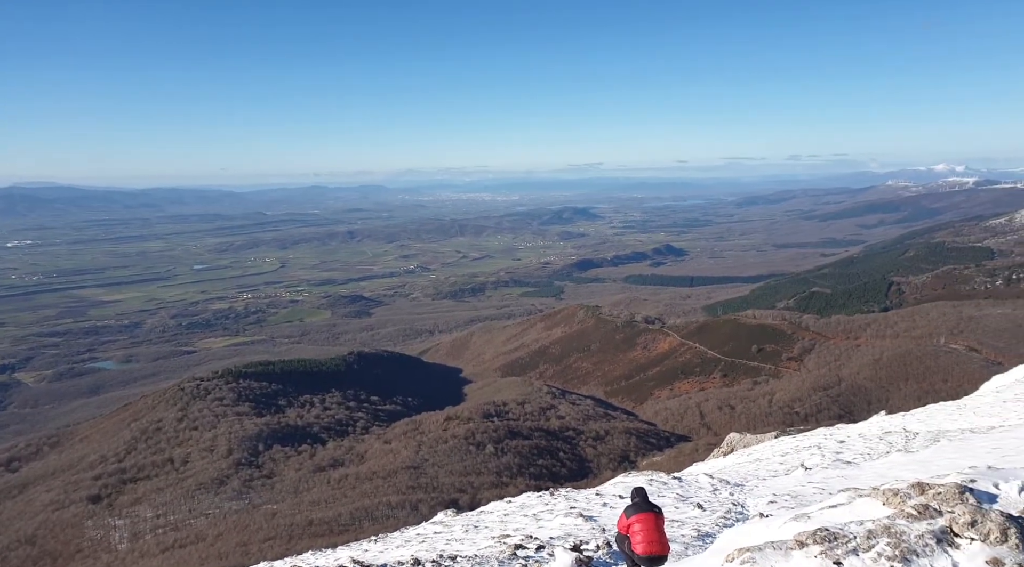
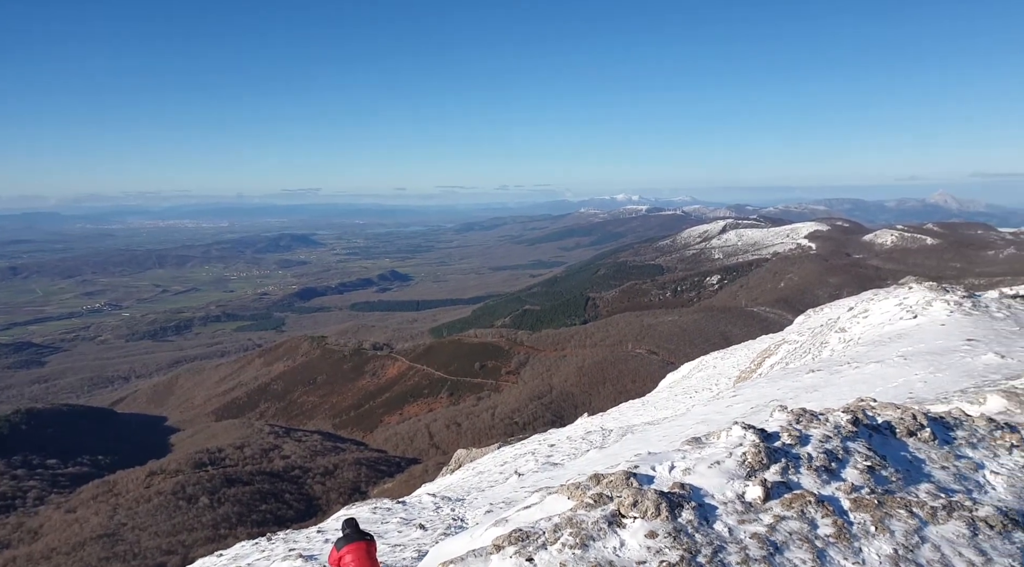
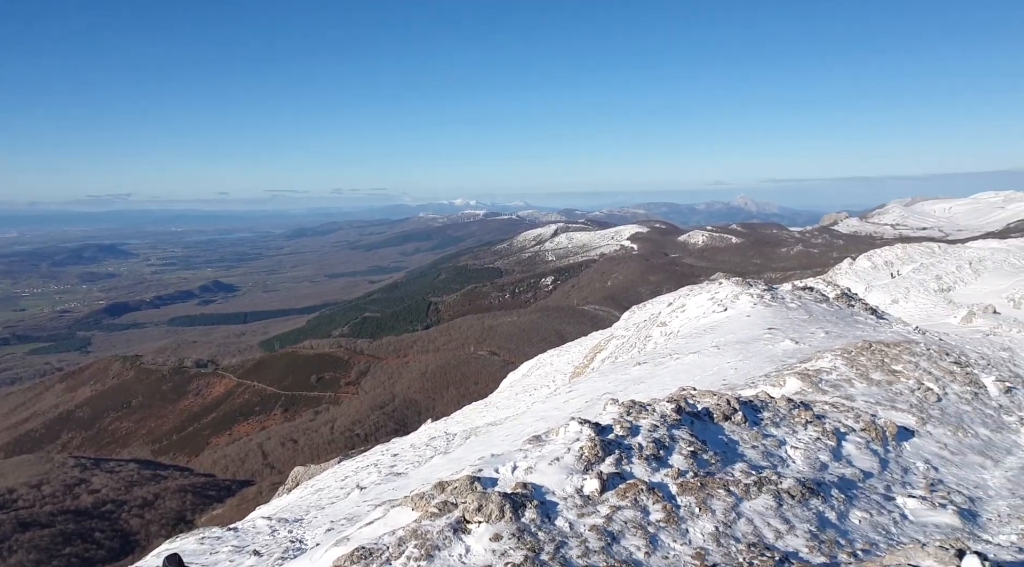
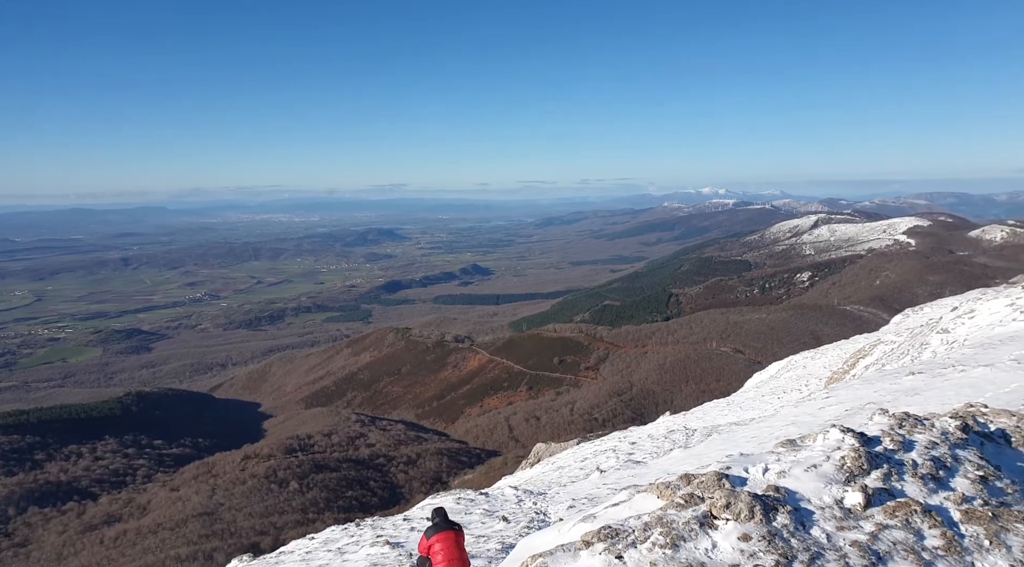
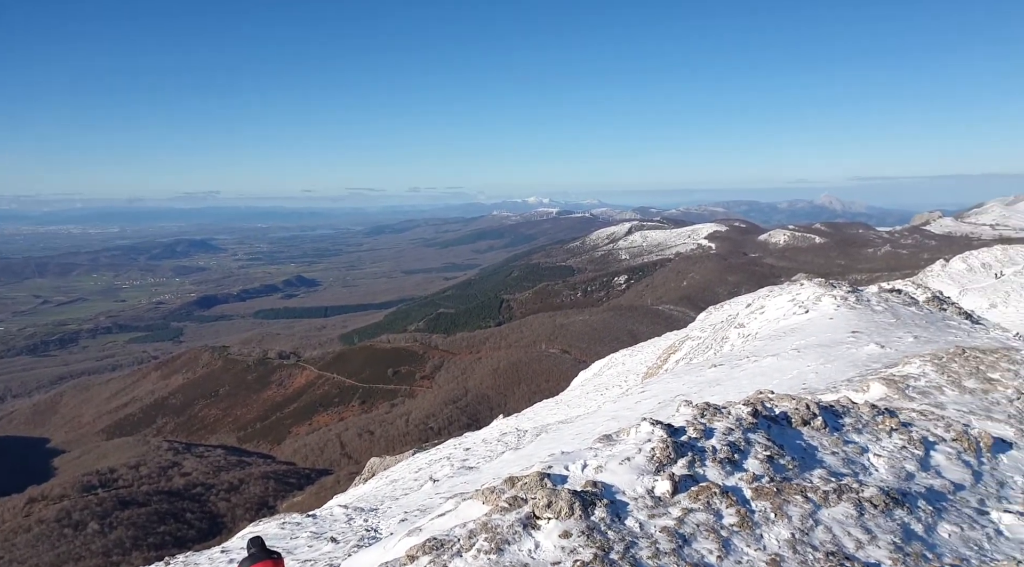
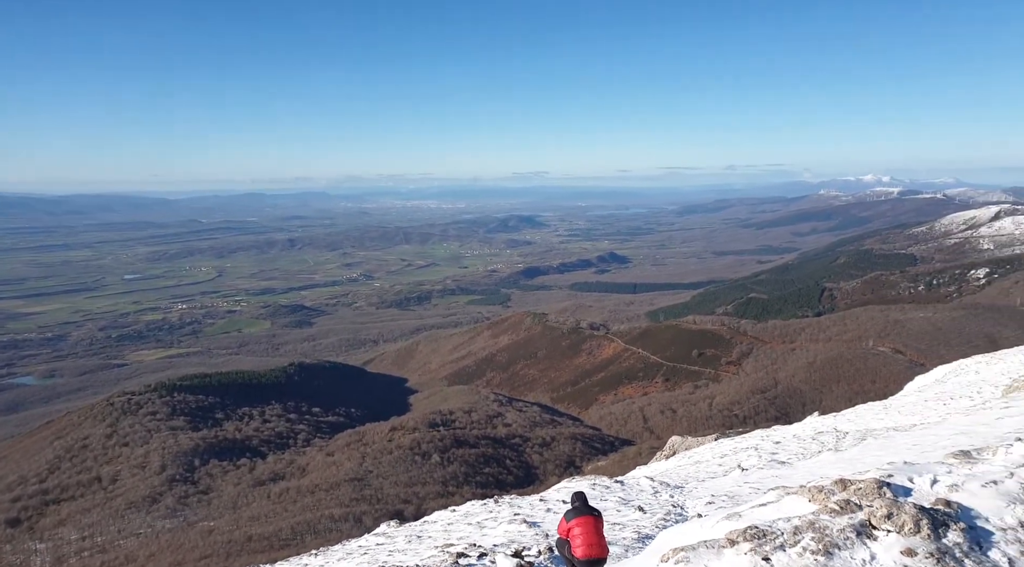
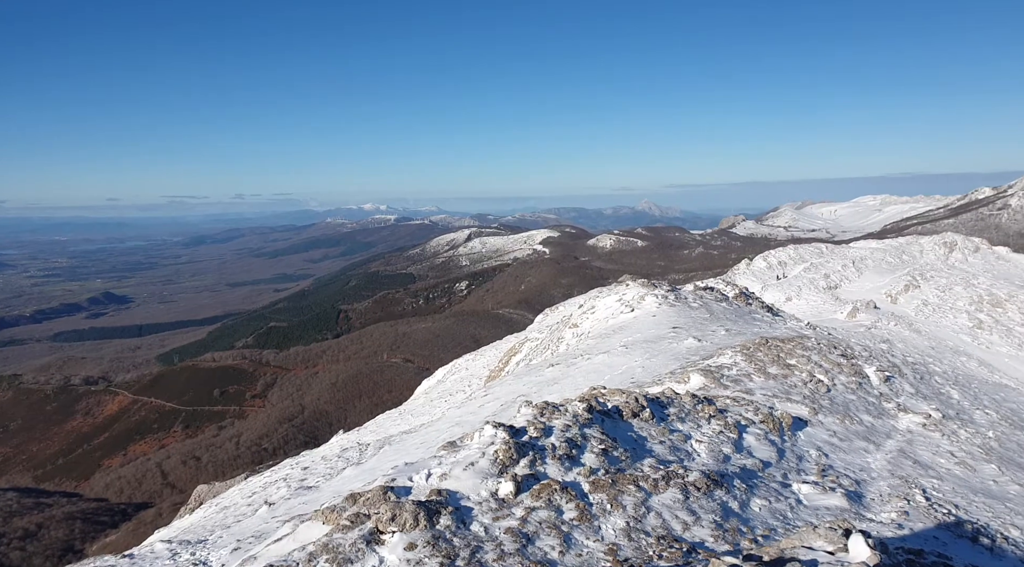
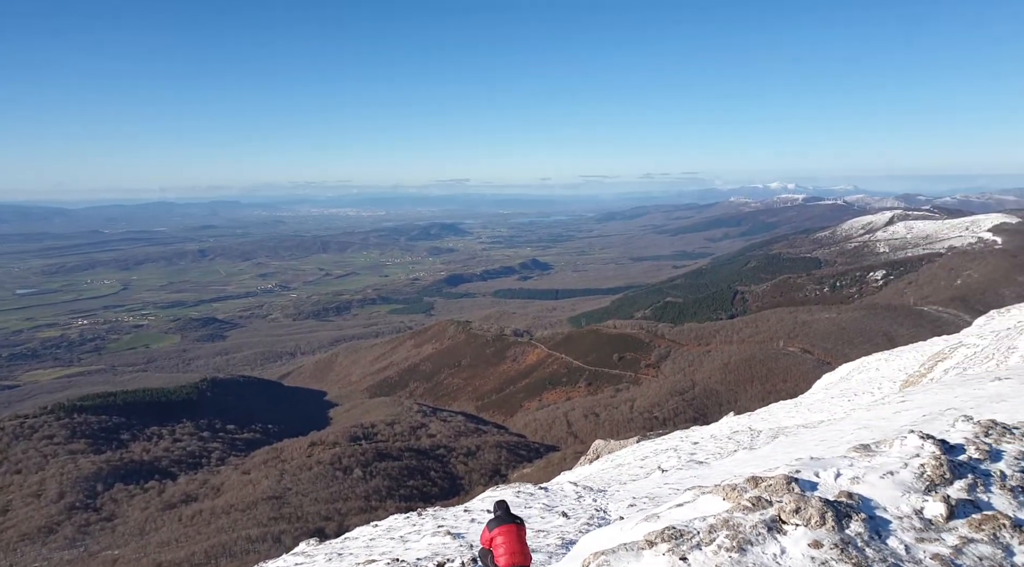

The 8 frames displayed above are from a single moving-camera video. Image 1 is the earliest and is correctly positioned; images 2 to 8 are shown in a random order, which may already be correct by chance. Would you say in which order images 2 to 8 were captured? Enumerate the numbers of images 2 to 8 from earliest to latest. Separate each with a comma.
6, 8, 4, 2, 5, 3, 7
